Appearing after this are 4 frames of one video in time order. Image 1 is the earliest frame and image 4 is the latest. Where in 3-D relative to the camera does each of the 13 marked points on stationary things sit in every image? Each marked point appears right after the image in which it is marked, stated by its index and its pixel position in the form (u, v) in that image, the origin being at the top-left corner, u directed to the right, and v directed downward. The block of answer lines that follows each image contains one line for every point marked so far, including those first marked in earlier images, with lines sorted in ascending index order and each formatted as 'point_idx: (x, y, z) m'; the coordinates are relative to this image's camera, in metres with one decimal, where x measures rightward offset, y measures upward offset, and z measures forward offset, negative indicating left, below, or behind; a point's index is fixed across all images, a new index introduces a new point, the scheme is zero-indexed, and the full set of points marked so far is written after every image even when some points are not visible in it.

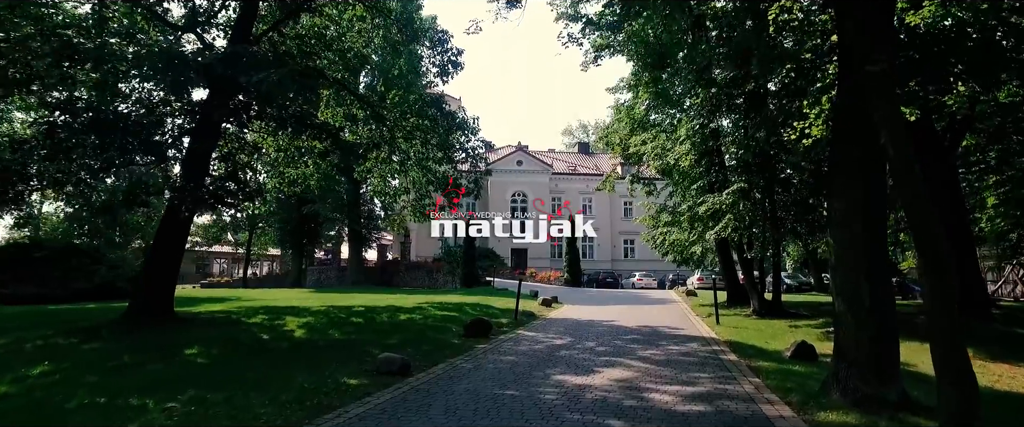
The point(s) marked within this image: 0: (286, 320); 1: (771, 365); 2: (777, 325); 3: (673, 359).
0: (-5.3, -2.5, +15.0) m
1: (+3.7, -2.2, +9.2) m
2: (+6.3, -2.6, +15.0) m
3: (+2.5, -2.3, +9.9) m
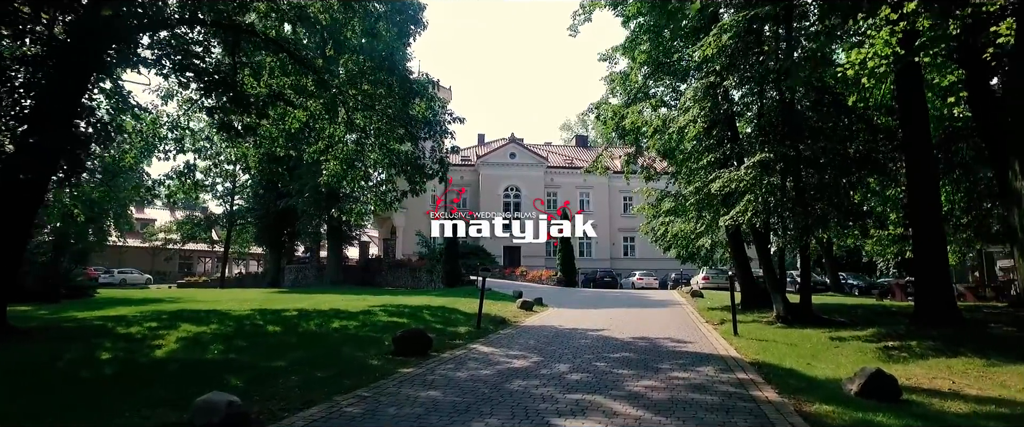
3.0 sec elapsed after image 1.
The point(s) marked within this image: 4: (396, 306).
0: (-6.1, -2.1, +11.6) m
1: (+2.9, -1.8, +5.7) m
2: (+5.5, -2.2, +11.5) m
3: (+1.7, -1.9, +6.5) m
4: (-3.2, -2.6, +17.6) m
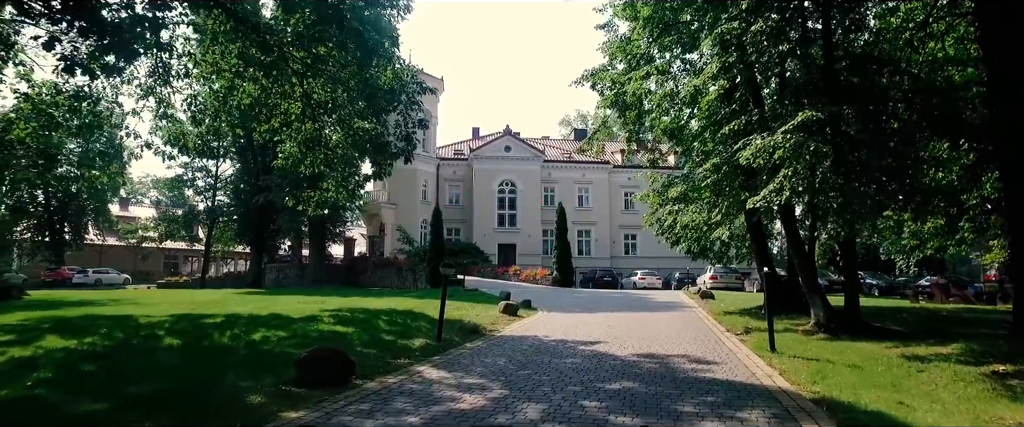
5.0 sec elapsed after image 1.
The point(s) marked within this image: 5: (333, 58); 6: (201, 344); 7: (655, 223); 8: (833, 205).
0: (-6.6, -1.8, +8.7) m
1: (+2.4, -1.5, +2.8) m
2: (+5.0, -1.9, +8.6) m
3: (+1.2, -1.5, +3.6) m
4: (-3.6, -2.2, +14.7) m
5: (-4.5, +3.9, +15.9) m
6: (-4.7, -2.0, +9.7) m
7: (+4.4, -0.3, +19.7) m
8: (+6.1, +0.1, +12.0) m
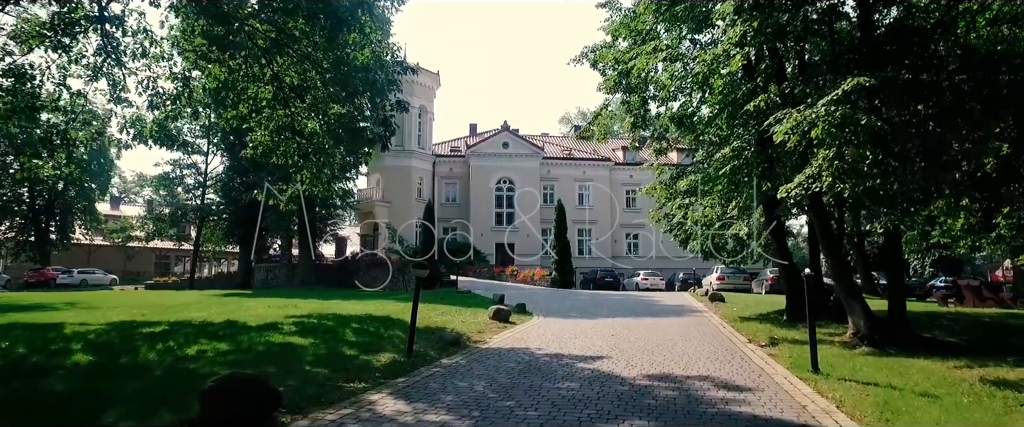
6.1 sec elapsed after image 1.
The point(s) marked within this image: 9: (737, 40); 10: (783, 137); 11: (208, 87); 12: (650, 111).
0: (-6.8, -1.7, +7.0) m
1: (+2.2, -1.3, +1.1) m
2: (+4.8, -1.7, +6.9) m
3: (+1.0, -1.4, +1.9) m
4: (-3.8, -2.1, +13.0) m
5: (-4.8, +4.1, +14.2) m
6: (-4.9, -1.8, +7.9) m
7: (+4.2, -0.2, +17.9) m
8: (+5.9, +0.2, +10.3) m
9: (+4.1, +3.2, +11.7) m
10: (+4.4, +1.1, +10.5) m
11: (-7.7, +3.2, +16.0) m
12: (+3.8, +2.9, +17.4) m
